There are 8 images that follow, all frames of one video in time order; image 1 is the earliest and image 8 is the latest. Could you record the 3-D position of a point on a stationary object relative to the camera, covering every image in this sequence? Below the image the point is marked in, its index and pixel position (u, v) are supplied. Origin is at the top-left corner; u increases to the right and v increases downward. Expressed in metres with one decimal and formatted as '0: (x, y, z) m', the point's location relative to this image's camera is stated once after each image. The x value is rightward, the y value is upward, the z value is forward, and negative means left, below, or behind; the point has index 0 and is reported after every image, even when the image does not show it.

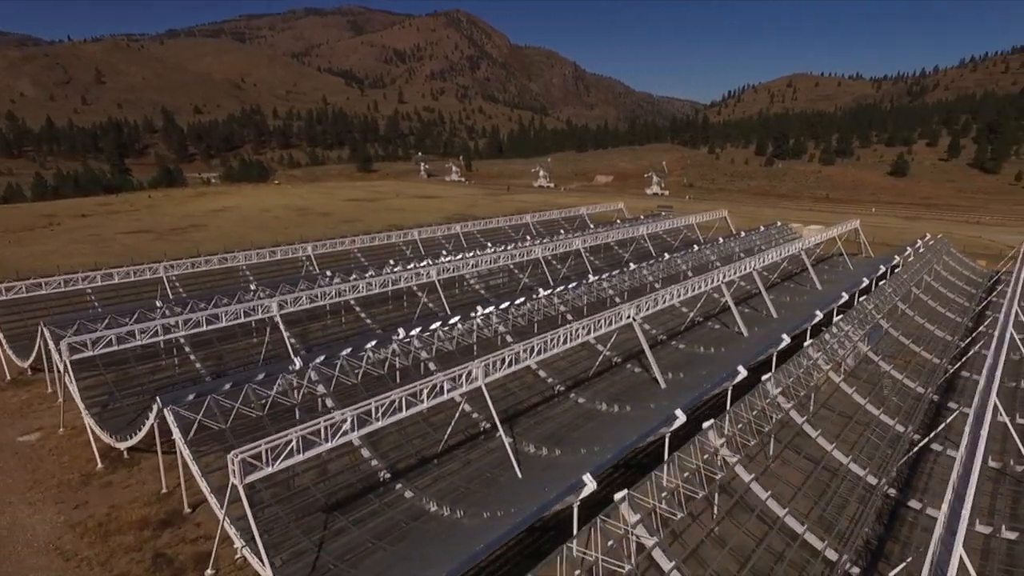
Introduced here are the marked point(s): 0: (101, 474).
0: (-13.2, -6.0, +19.9) m
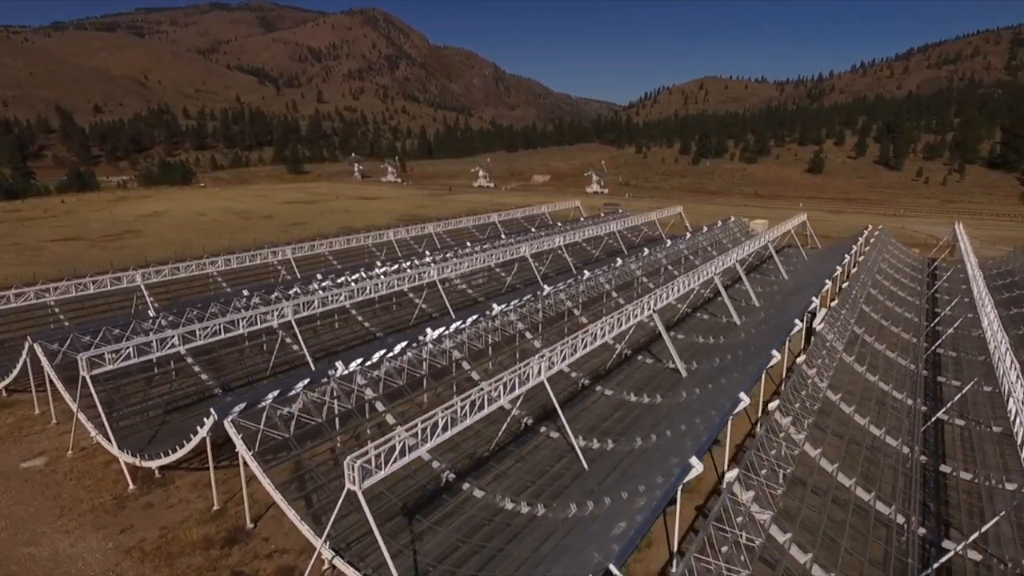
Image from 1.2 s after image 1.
0: (-11.3, -6.3, +18.6) m
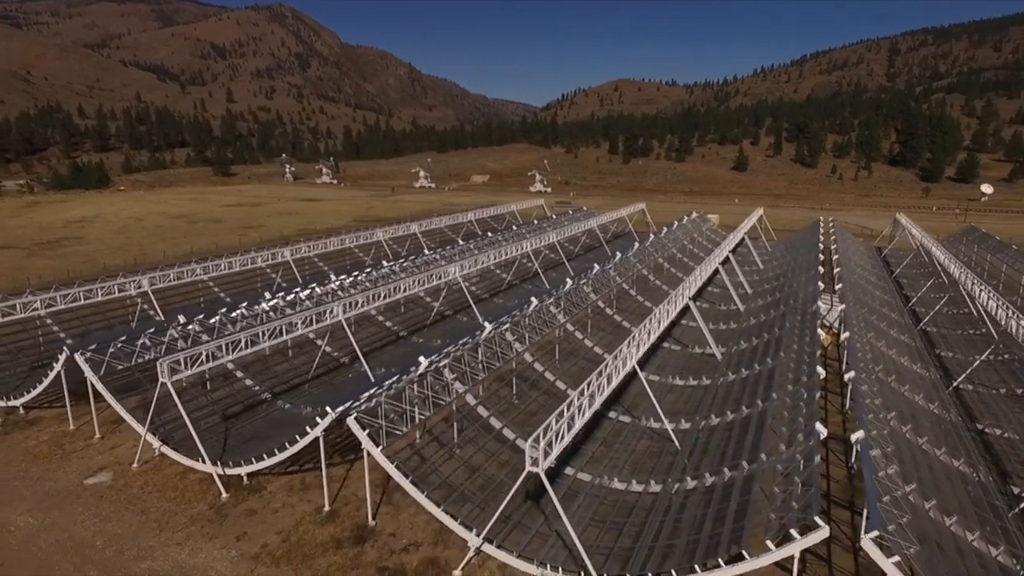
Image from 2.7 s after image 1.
0: (-8.1, -6.3, +18.0) m
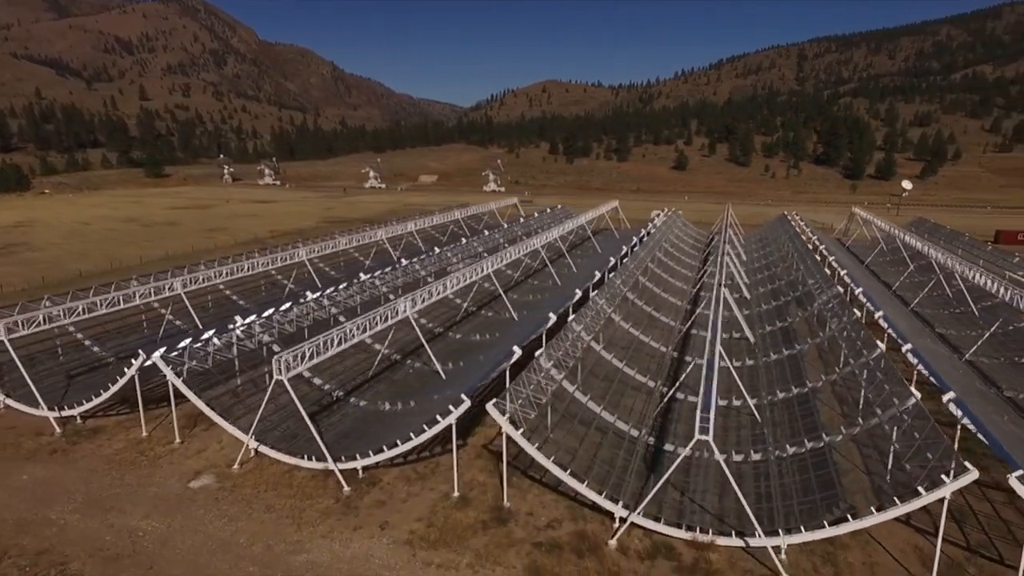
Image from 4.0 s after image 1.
0: (-4.5, -6.2, +18.2) m
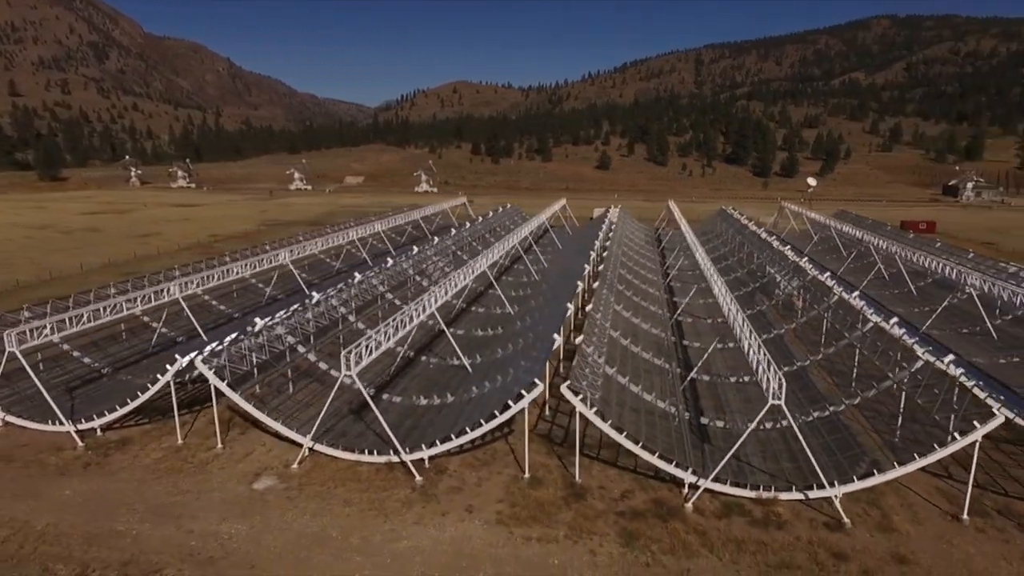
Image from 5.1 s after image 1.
0: (-2.4, -6.0, +18.7) m
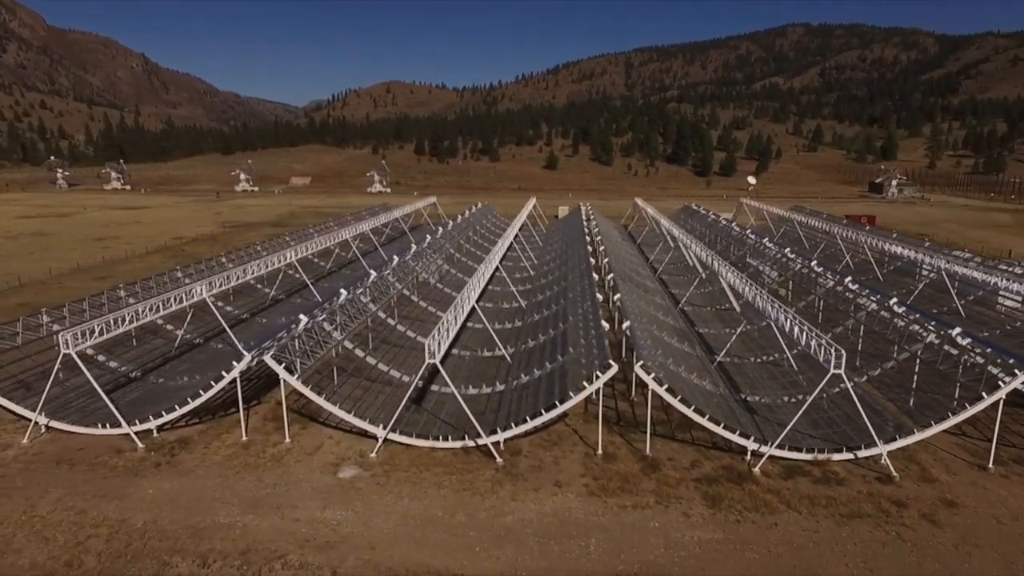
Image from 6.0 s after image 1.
0: (0.0, -5.7, +19.7) m
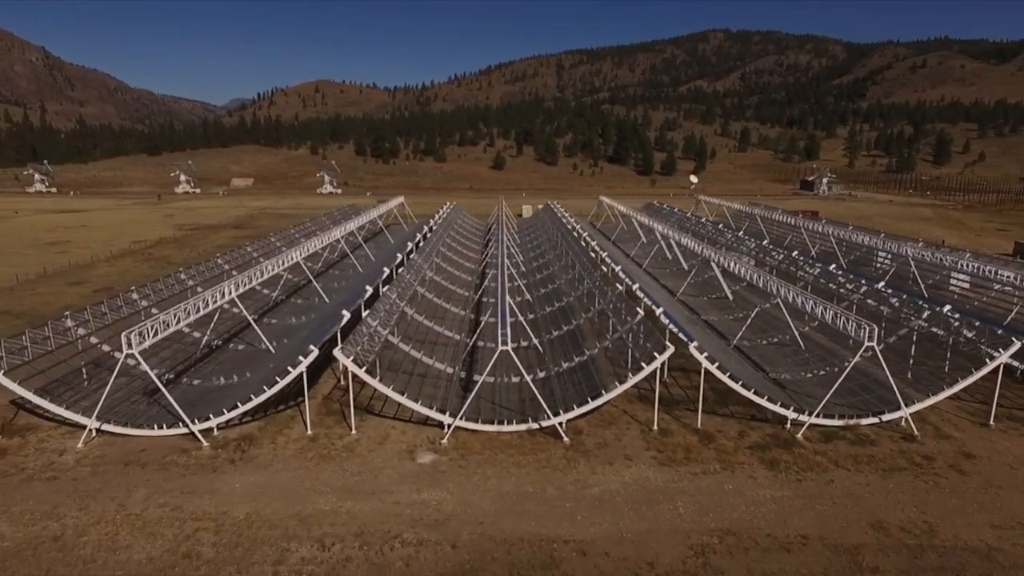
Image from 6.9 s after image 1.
0: (+2.3, -5.3, +21.0) m
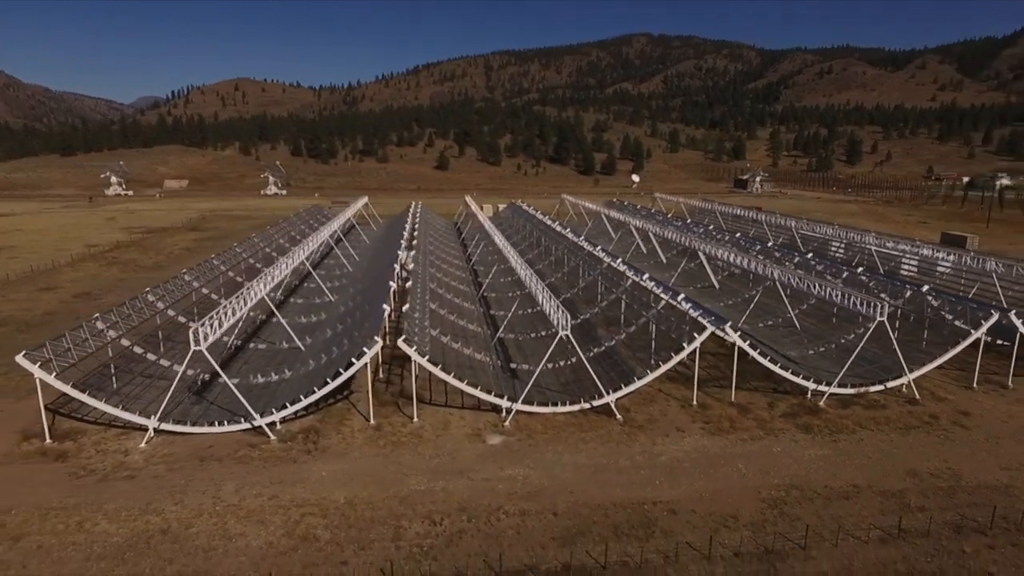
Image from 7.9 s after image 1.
0: (+4.4, -4.8, +22.6) m
